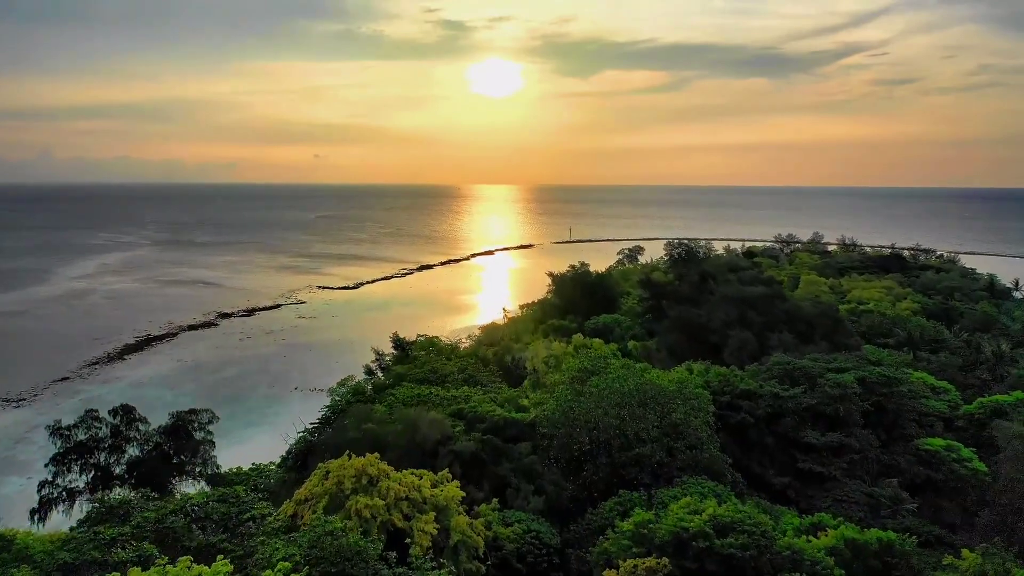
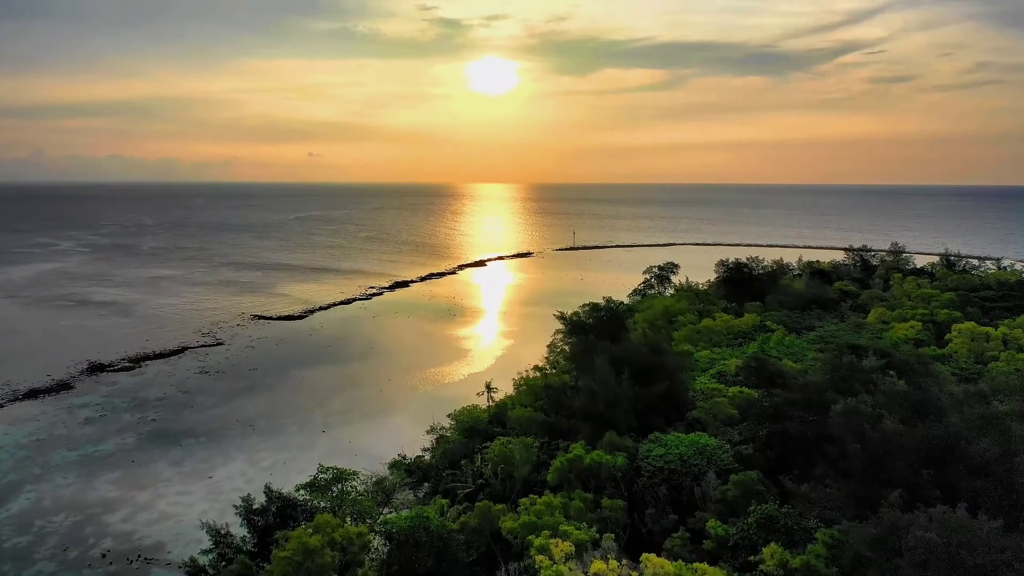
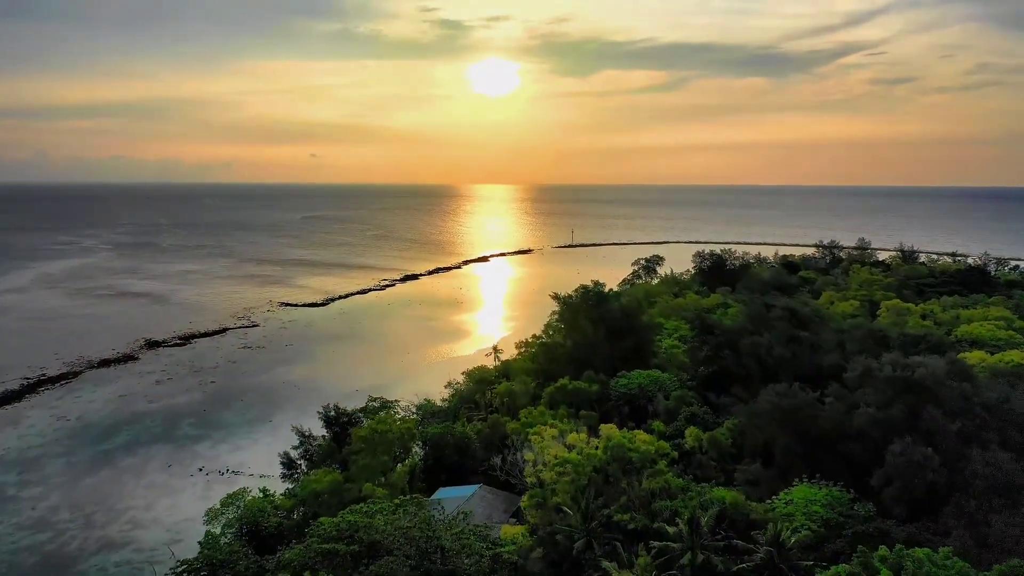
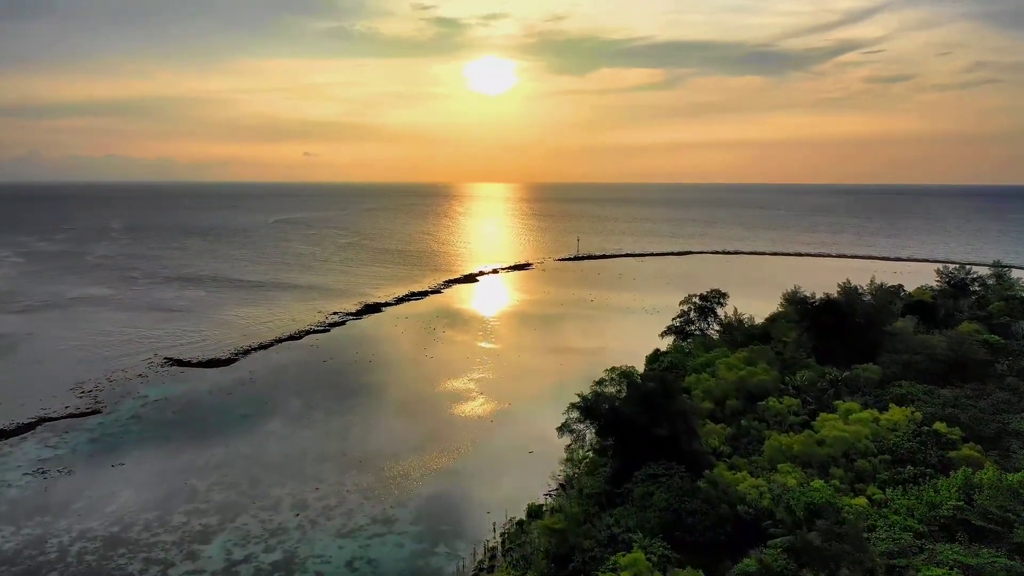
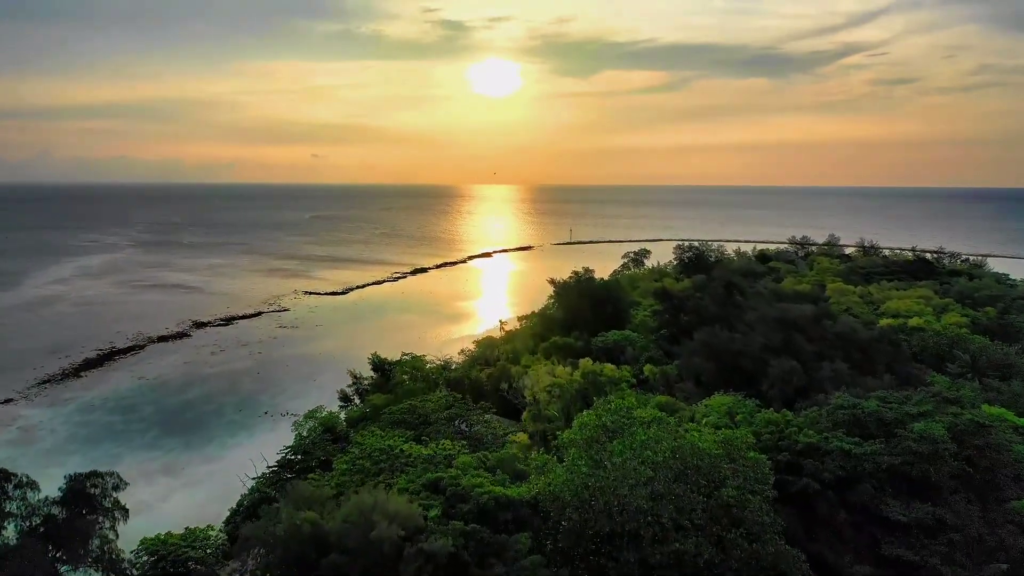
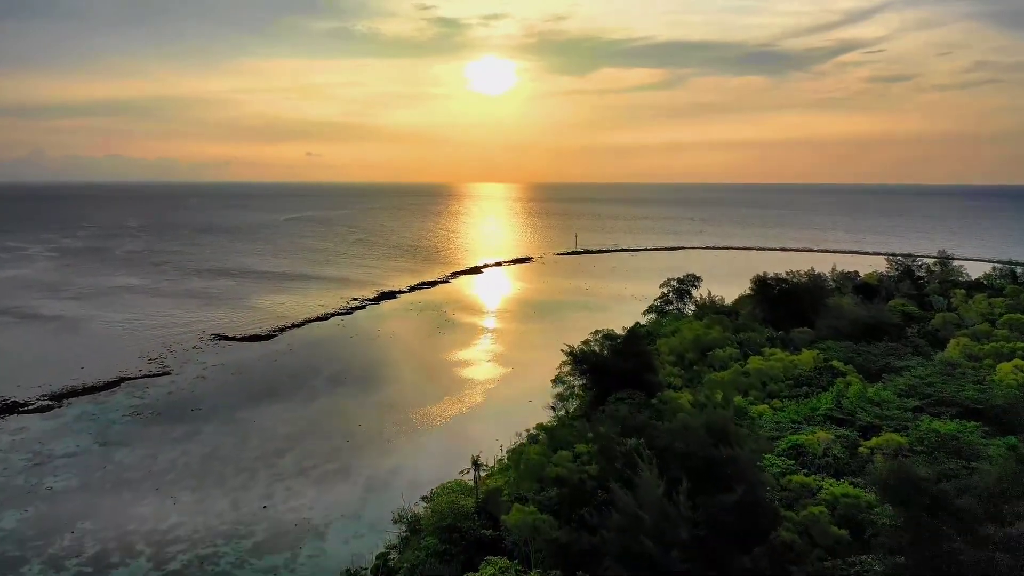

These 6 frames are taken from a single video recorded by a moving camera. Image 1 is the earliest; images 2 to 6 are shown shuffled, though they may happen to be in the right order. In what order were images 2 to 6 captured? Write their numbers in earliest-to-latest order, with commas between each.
5, 3, 2, 6, 4
